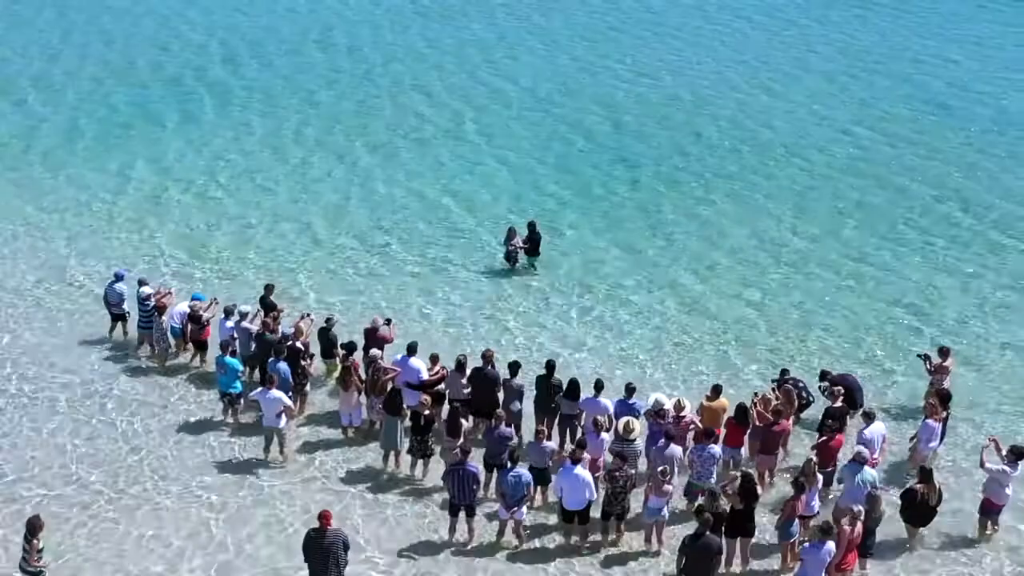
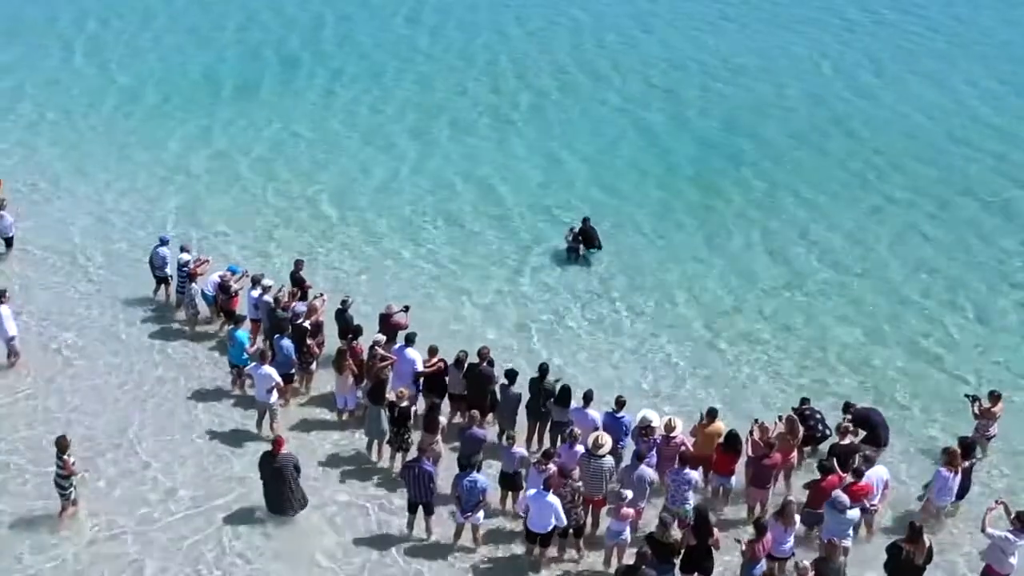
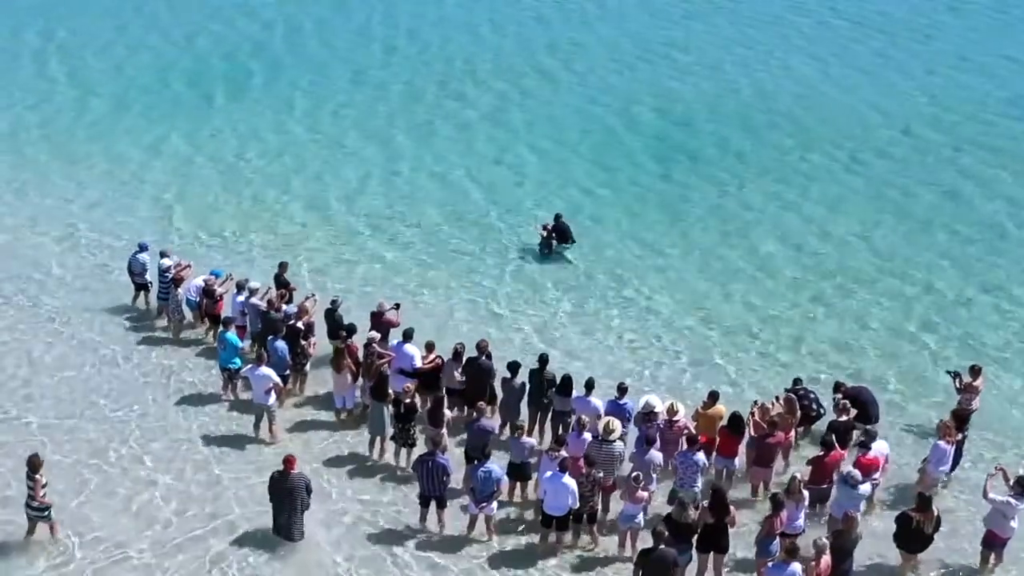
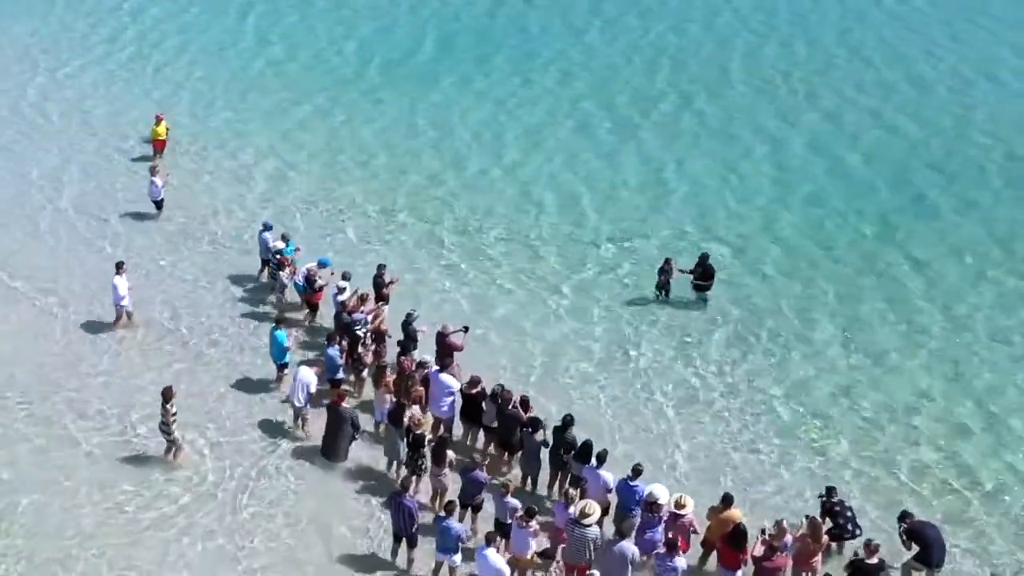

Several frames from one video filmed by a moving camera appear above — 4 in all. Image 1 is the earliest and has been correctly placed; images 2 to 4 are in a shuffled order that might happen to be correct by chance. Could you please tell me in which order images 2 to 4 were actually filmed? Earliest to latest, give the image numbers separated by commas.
3, 2, 4
